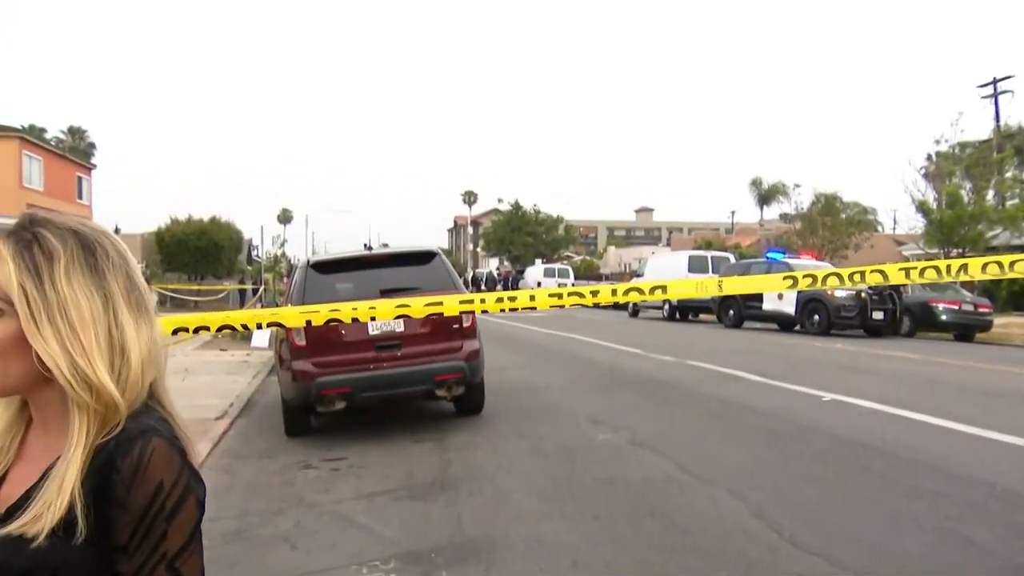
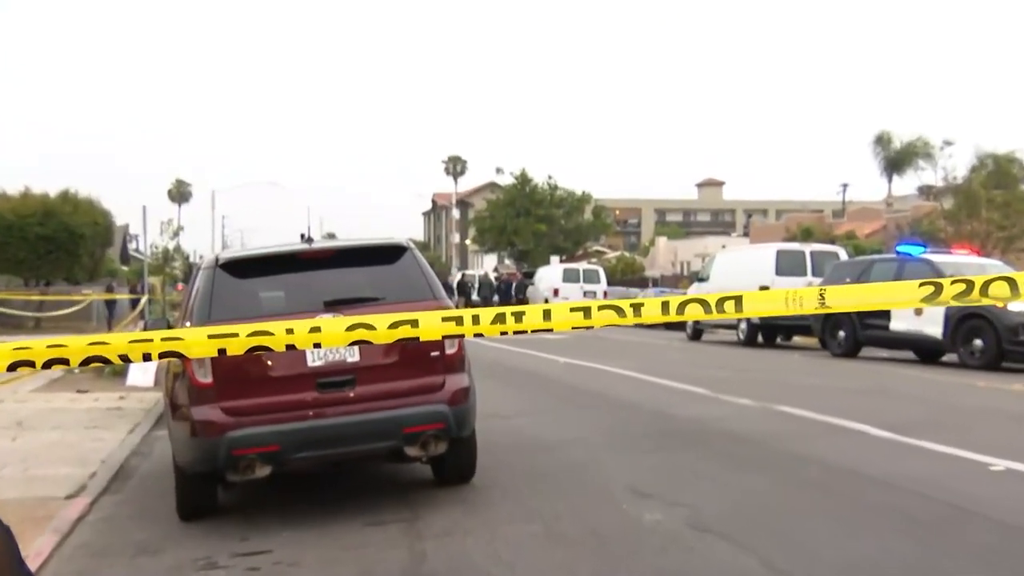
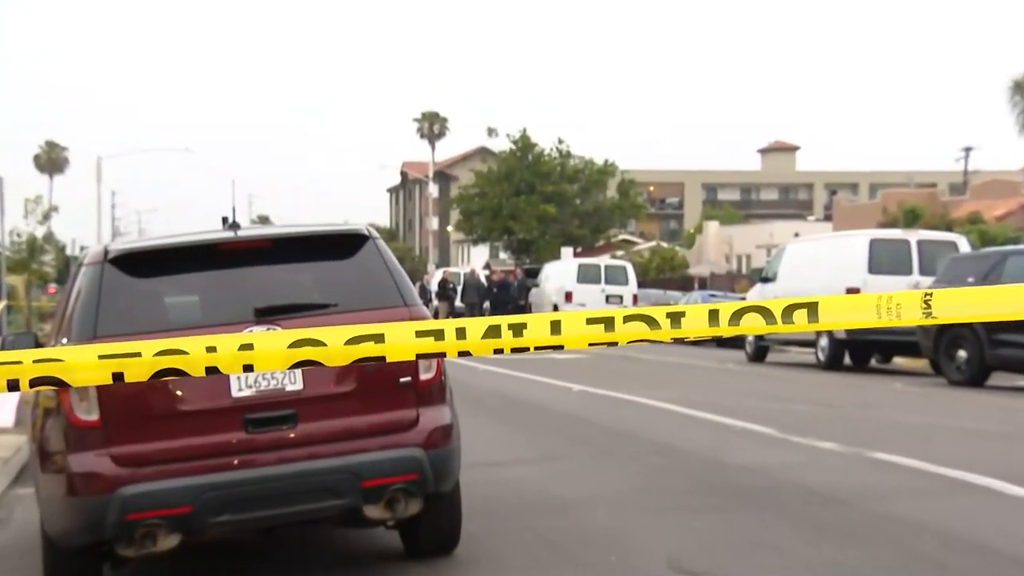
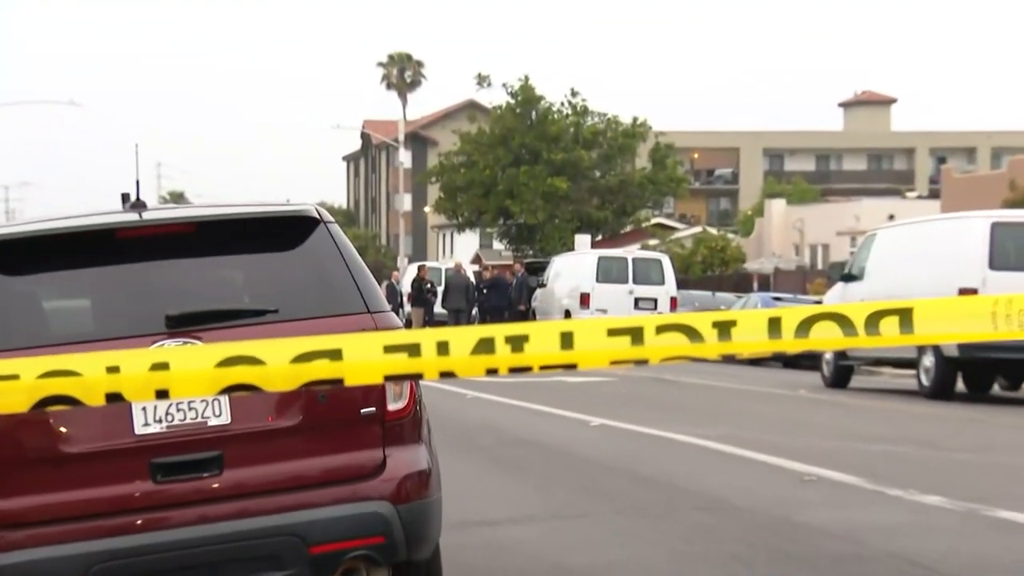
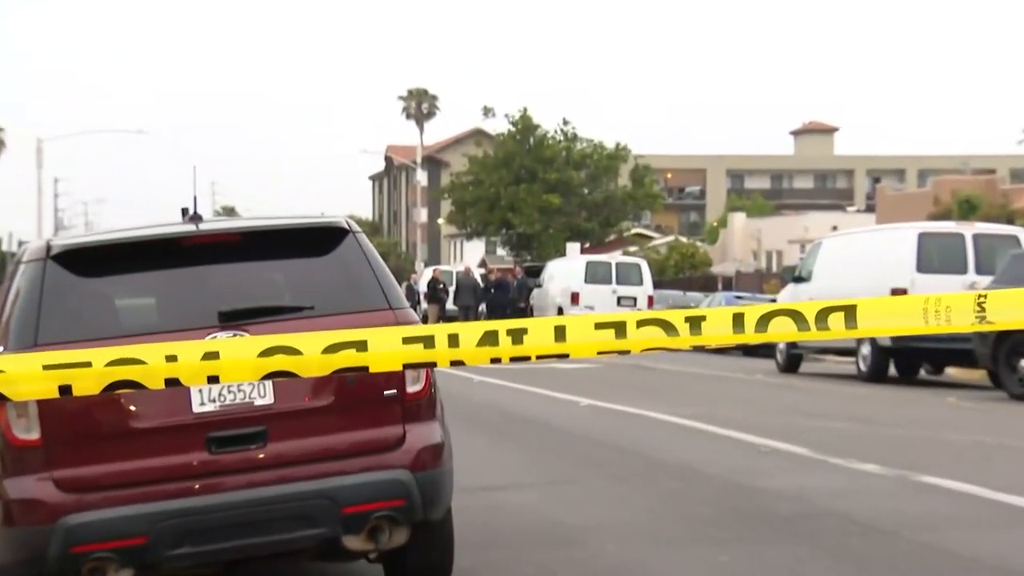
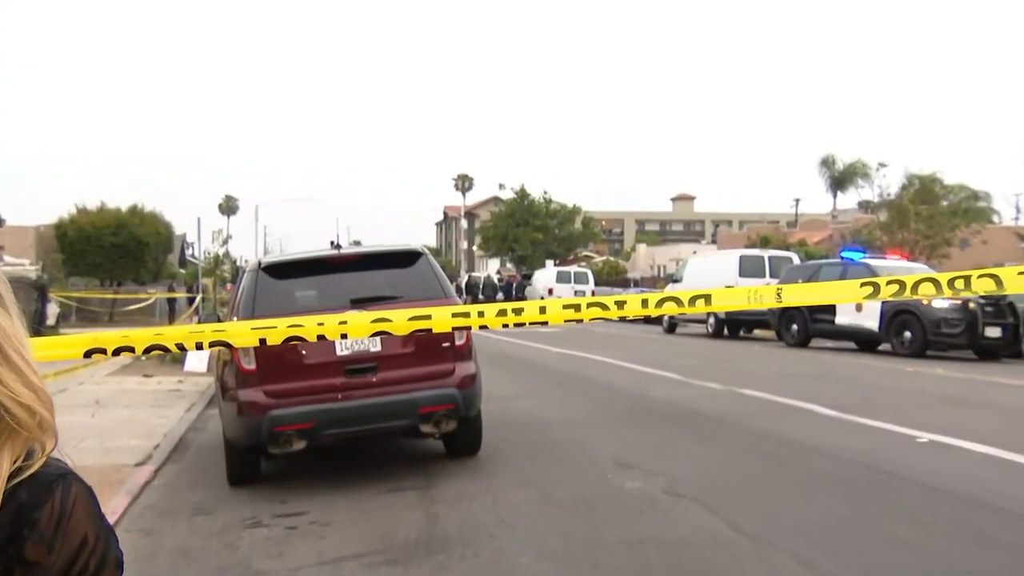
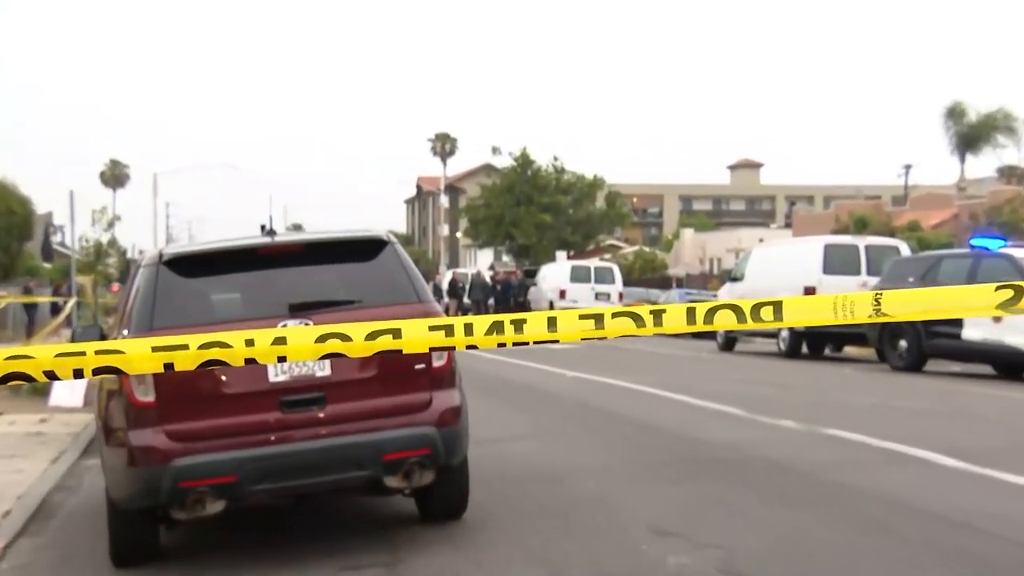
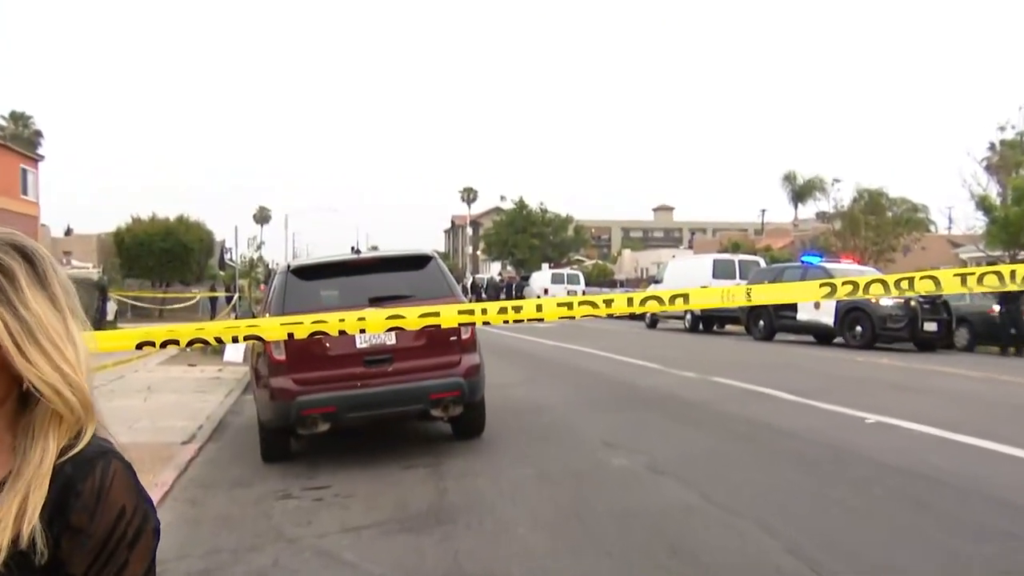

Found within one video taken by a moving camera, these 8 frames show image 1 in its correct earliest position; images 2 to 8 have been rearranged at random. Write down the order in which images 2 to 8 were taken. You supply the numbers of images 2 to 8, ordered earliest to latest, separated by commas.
8, 6, 2, 7, 3, 5, 4
